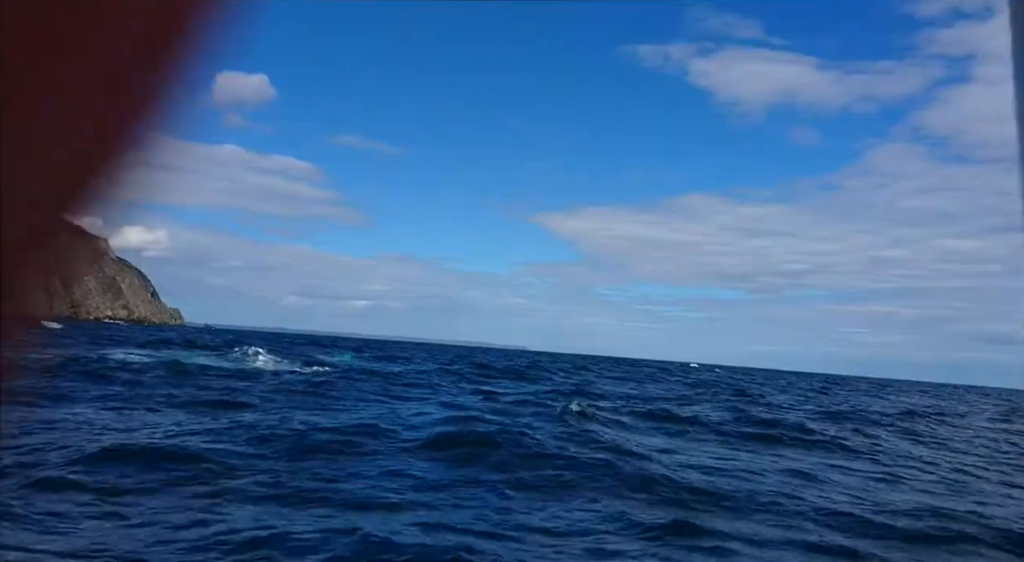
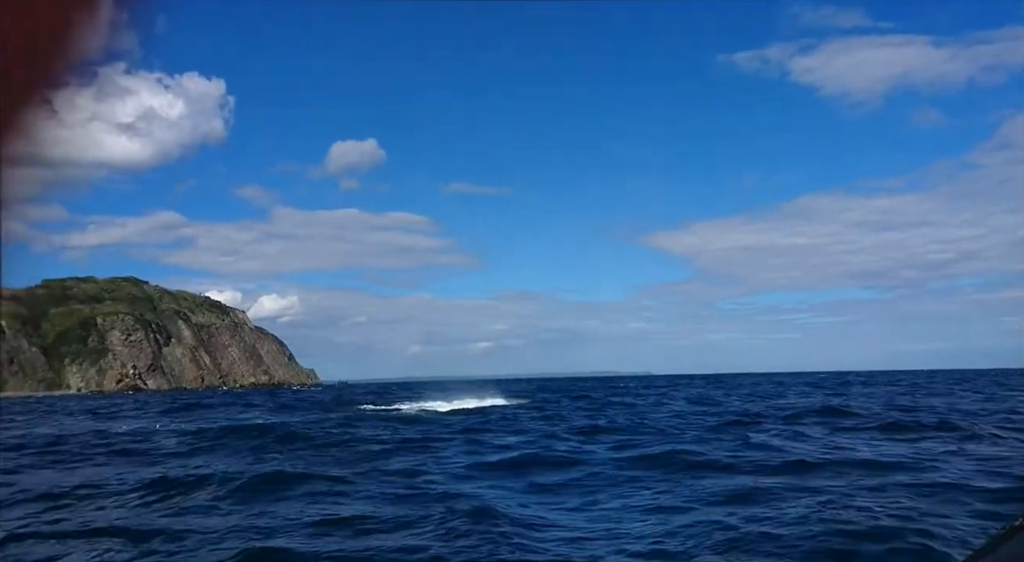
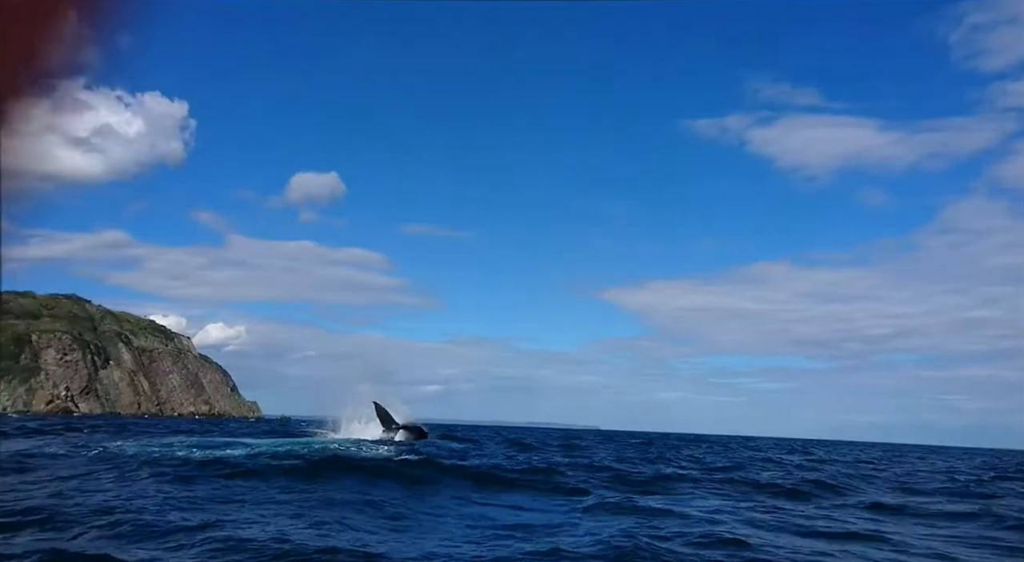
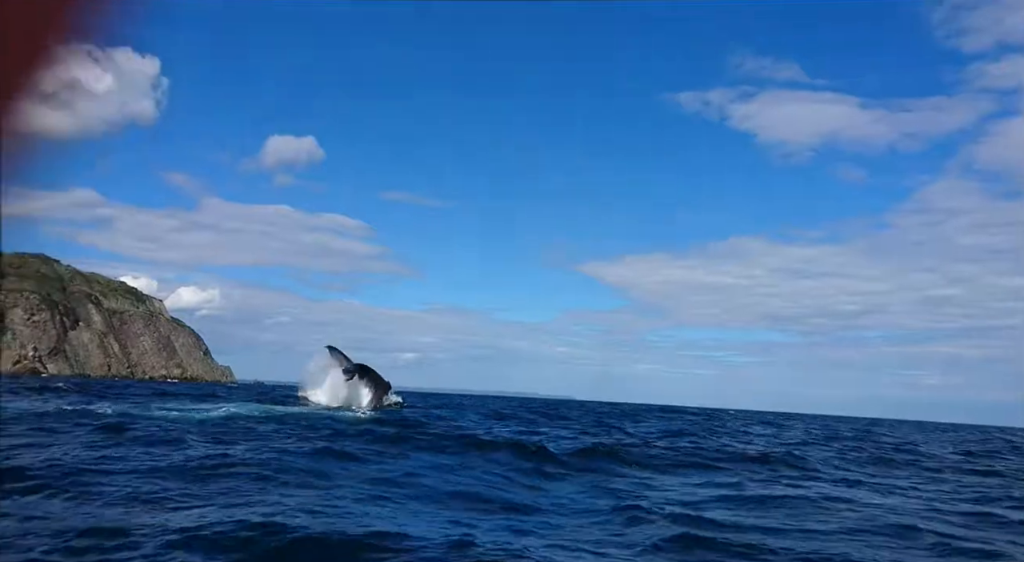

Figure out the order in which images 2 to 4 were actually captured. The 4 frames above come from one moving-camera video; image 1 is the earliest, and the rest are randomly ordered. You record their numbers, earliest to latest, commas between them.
4, 3, 2
